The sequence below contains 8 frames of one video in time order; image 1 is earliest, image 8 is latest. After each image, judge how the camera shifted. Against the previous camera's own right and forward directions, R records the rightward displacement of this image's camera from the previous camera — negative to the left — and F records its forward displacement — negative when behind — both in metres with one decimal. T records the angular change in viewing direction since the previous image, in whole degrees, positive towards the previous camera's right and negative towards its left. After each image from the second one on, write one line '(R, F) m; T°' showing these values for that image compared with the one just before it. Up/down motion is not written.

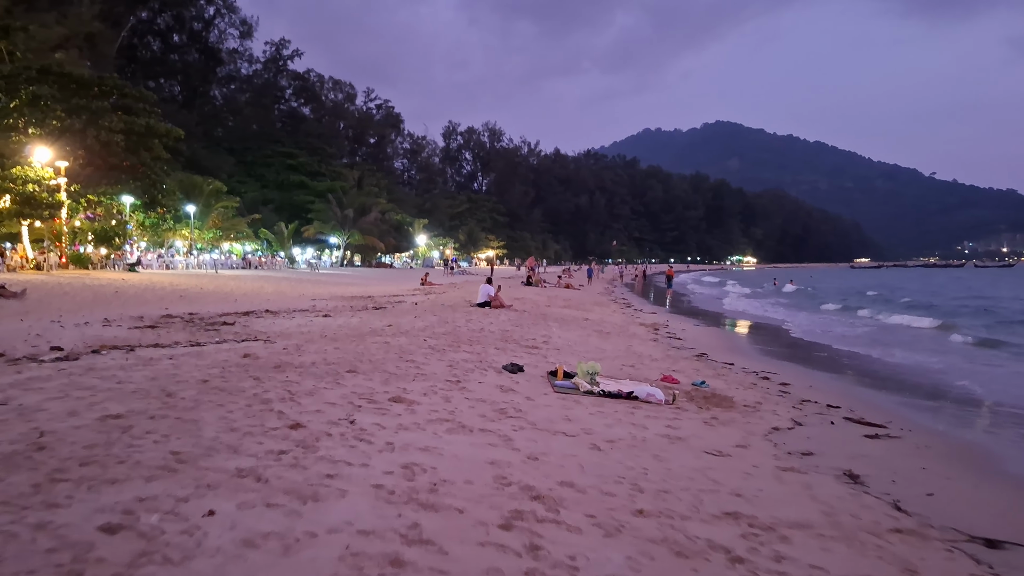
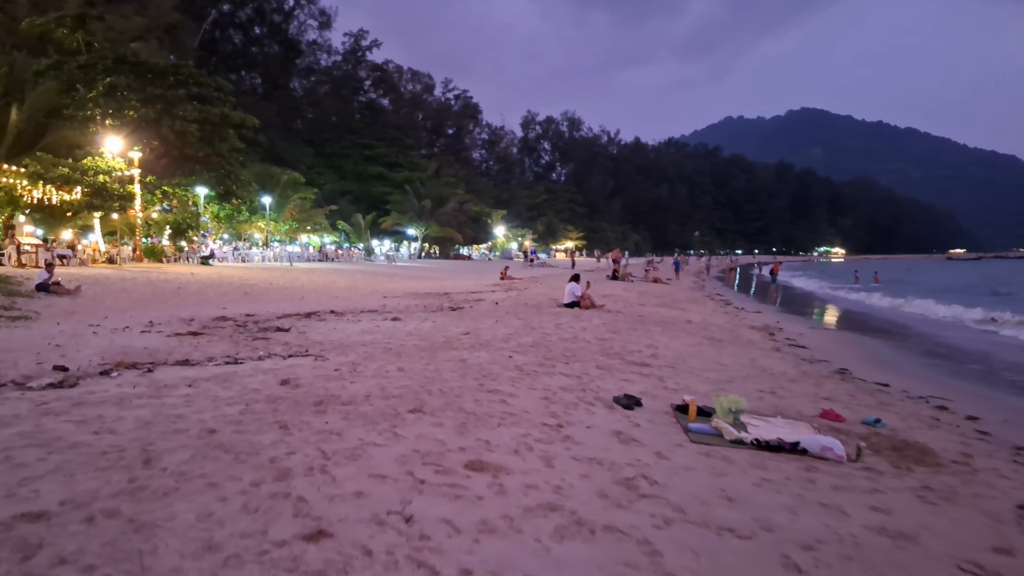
(-0.3, +1.9) m; -5°
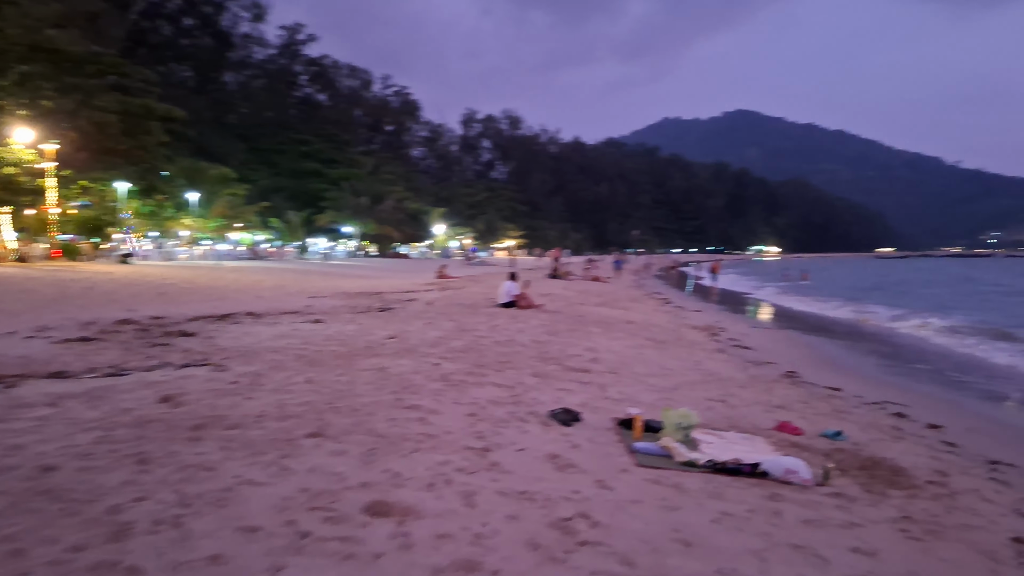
(+0.1, +0.8) m; +4°
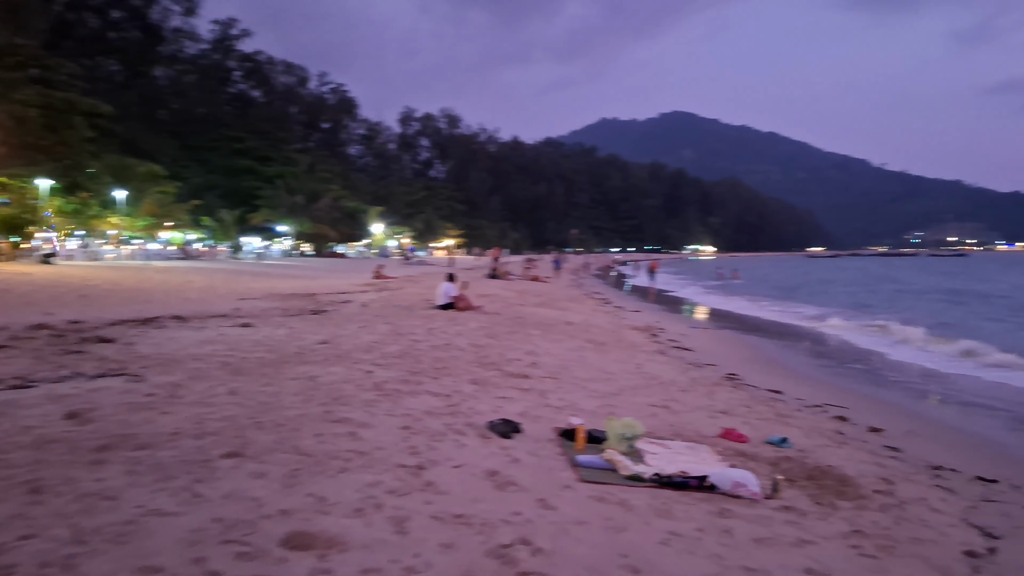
(0.0, +0.3) m; +4°
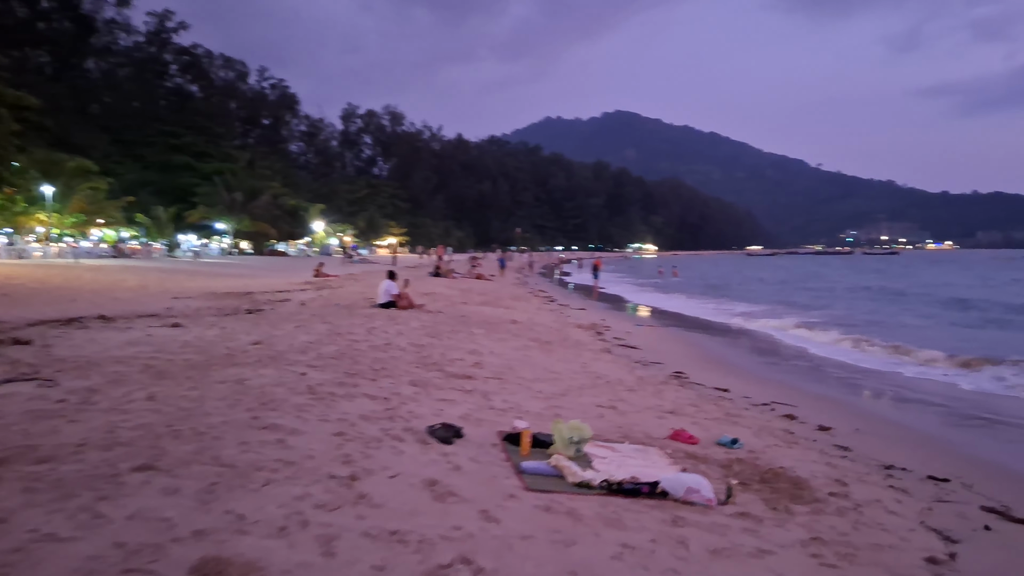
(0.0, +0.3) m; +4°
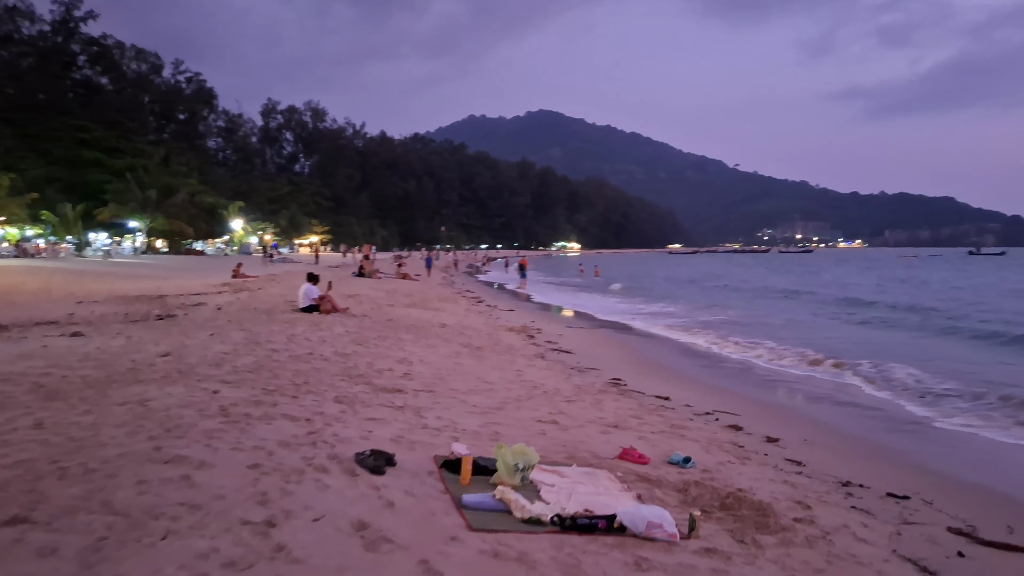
(-0.1, +0.5) m; +5°
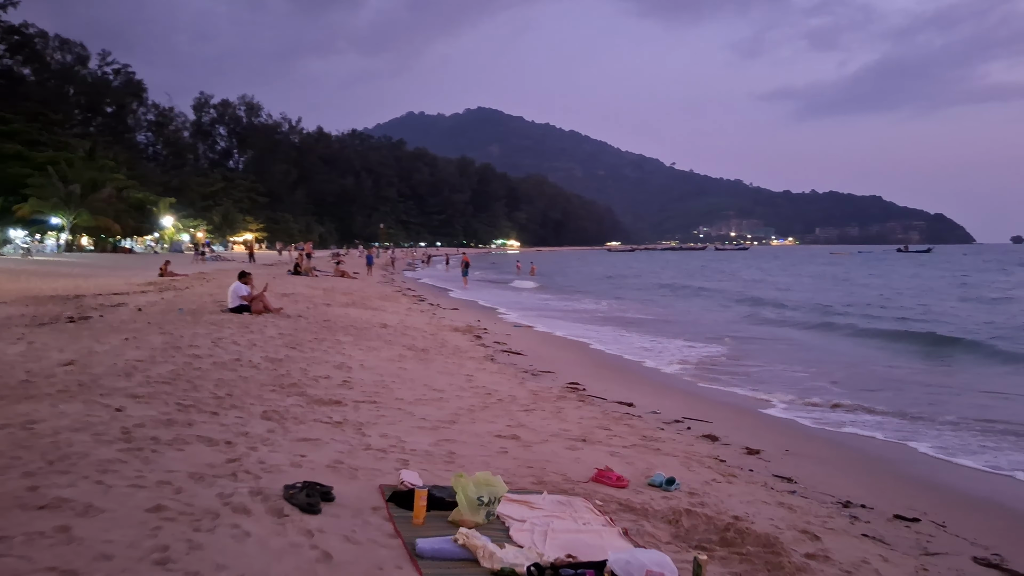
(-0.1, +0.7) m; +4°
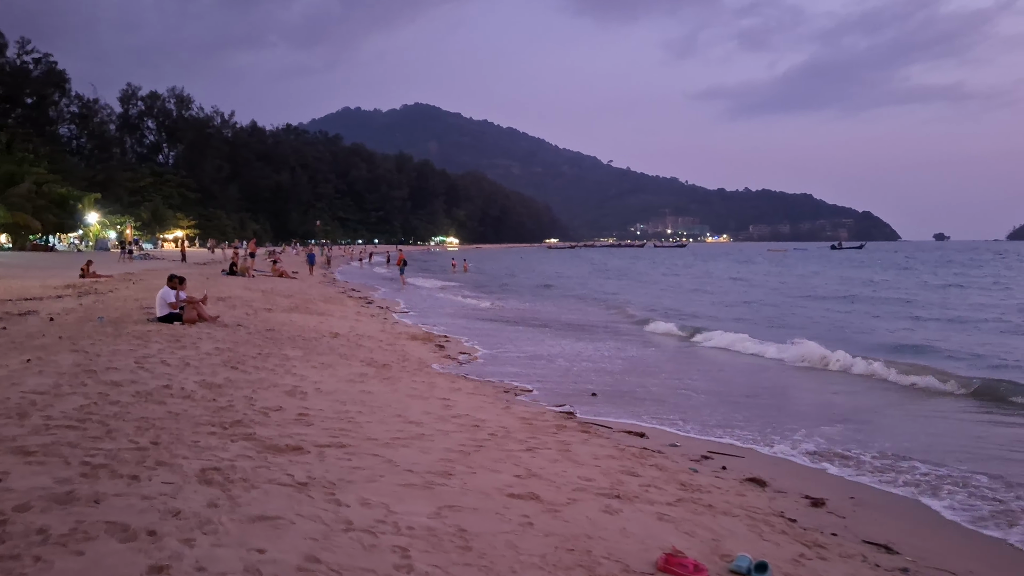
(-0.4, +1.3) m; +4°
